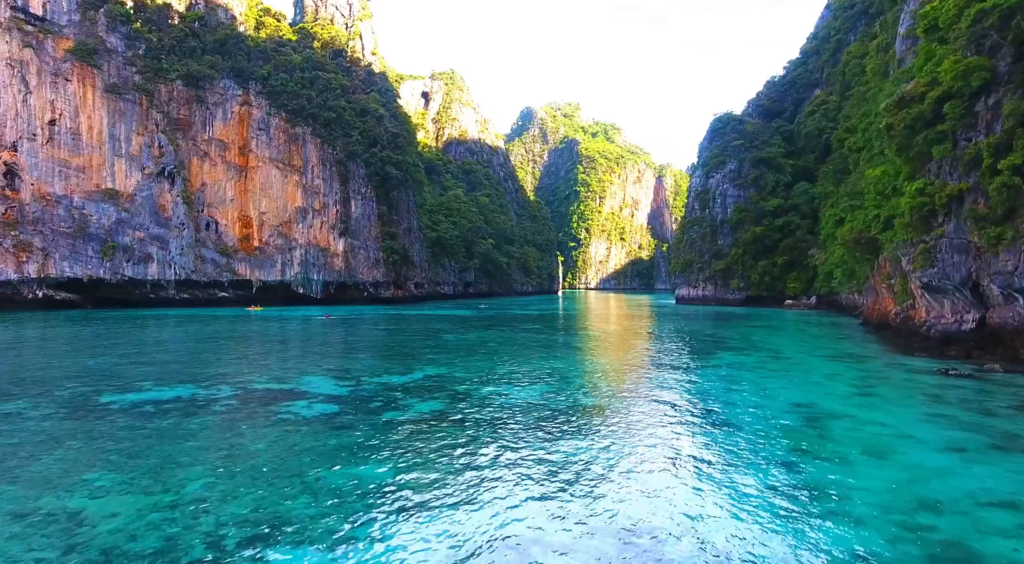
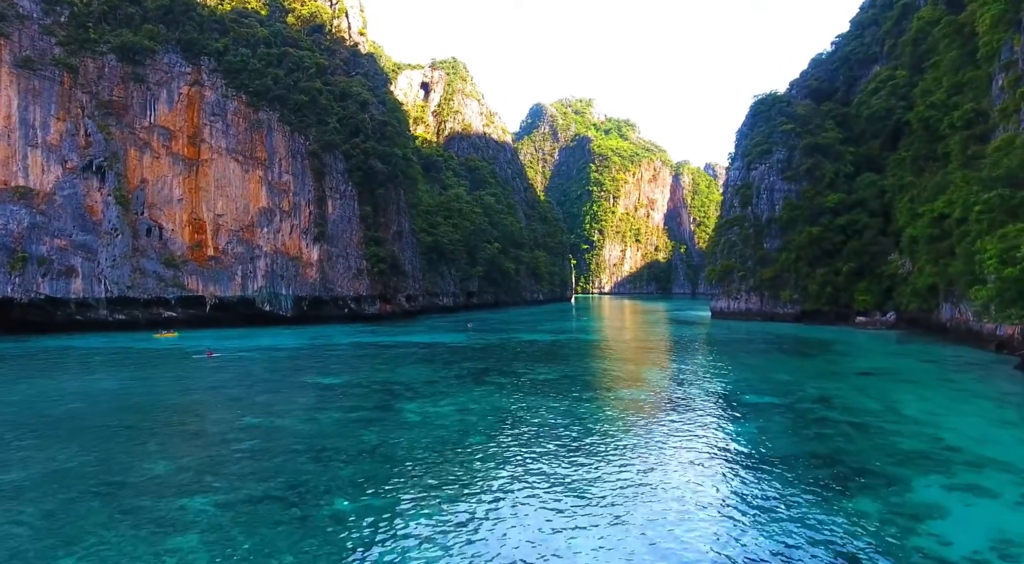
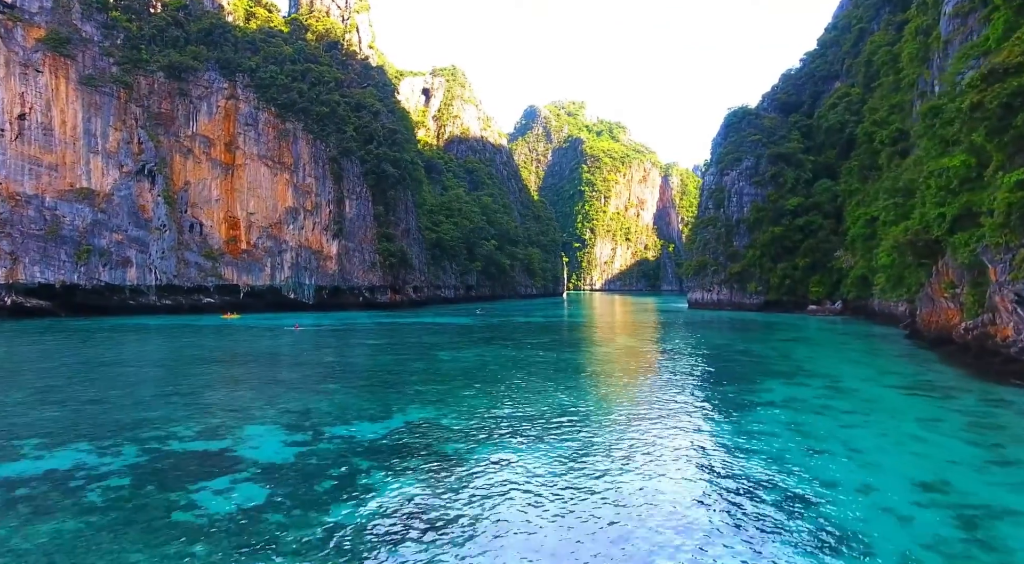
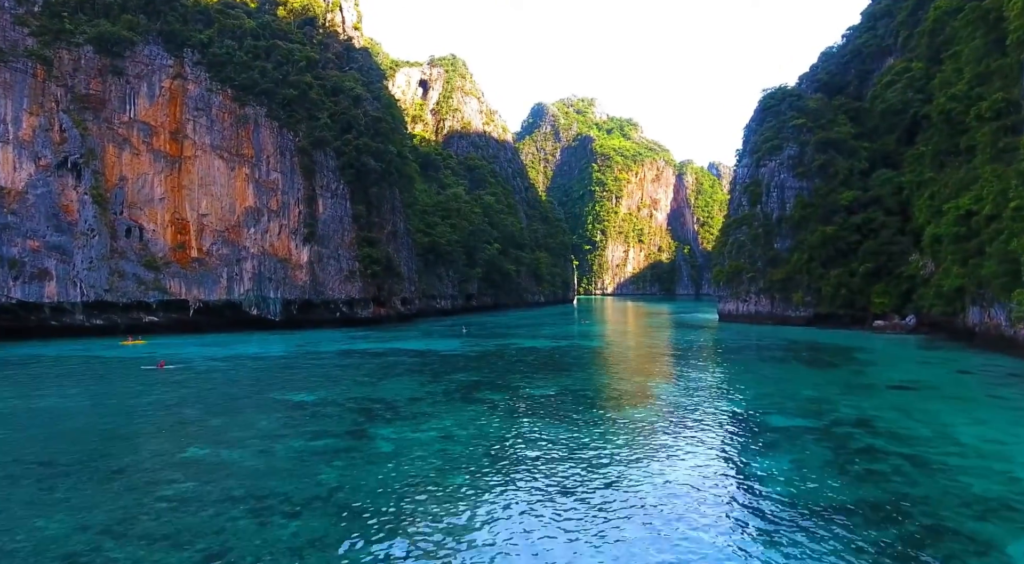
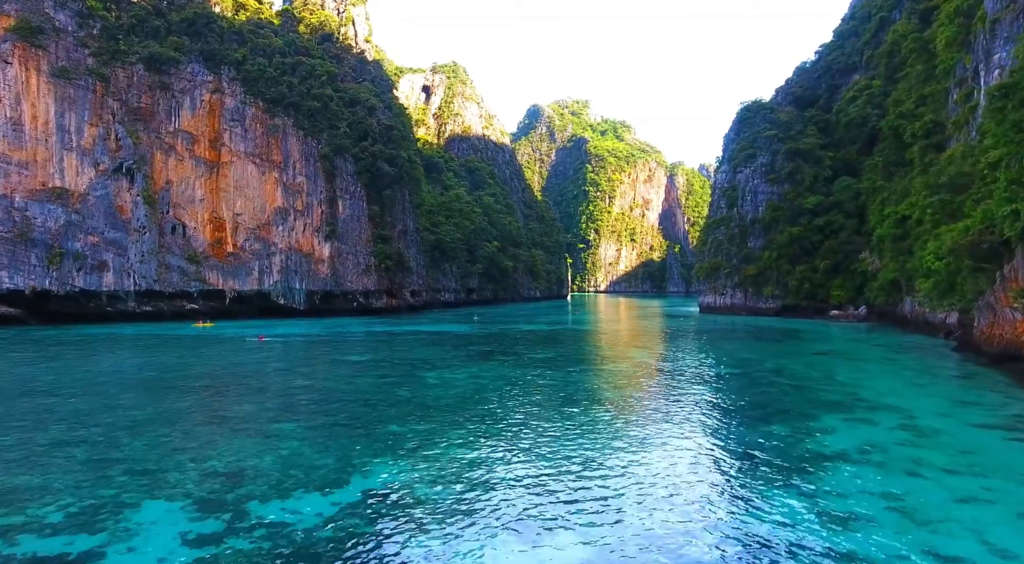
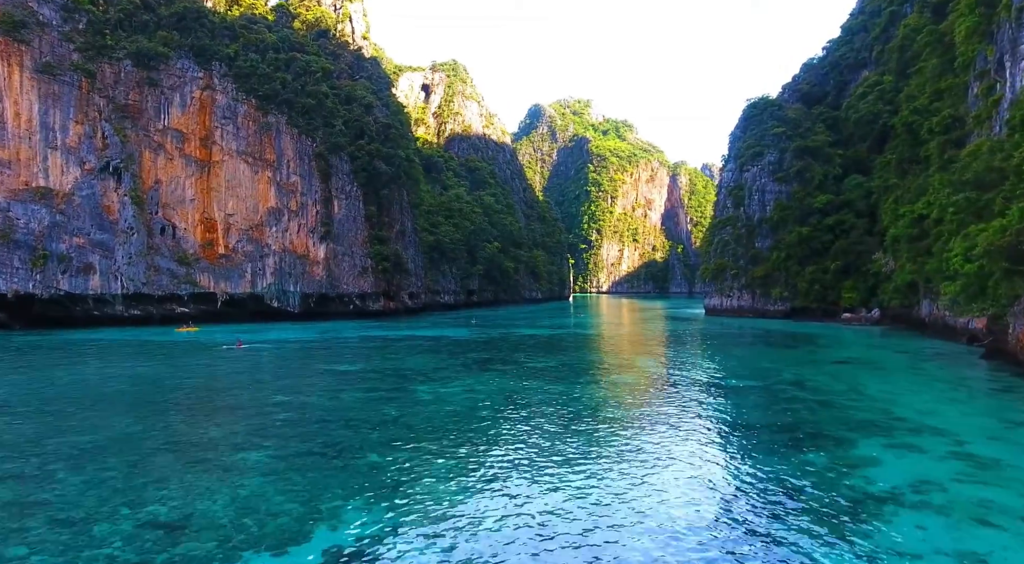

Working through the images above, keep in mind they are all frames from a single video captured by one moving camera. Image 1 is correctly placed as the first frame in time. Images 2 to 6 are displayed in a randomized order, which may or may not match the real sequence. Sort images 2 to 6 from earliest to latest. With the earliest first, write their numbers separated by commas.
3, 5, 6, 2, 4
